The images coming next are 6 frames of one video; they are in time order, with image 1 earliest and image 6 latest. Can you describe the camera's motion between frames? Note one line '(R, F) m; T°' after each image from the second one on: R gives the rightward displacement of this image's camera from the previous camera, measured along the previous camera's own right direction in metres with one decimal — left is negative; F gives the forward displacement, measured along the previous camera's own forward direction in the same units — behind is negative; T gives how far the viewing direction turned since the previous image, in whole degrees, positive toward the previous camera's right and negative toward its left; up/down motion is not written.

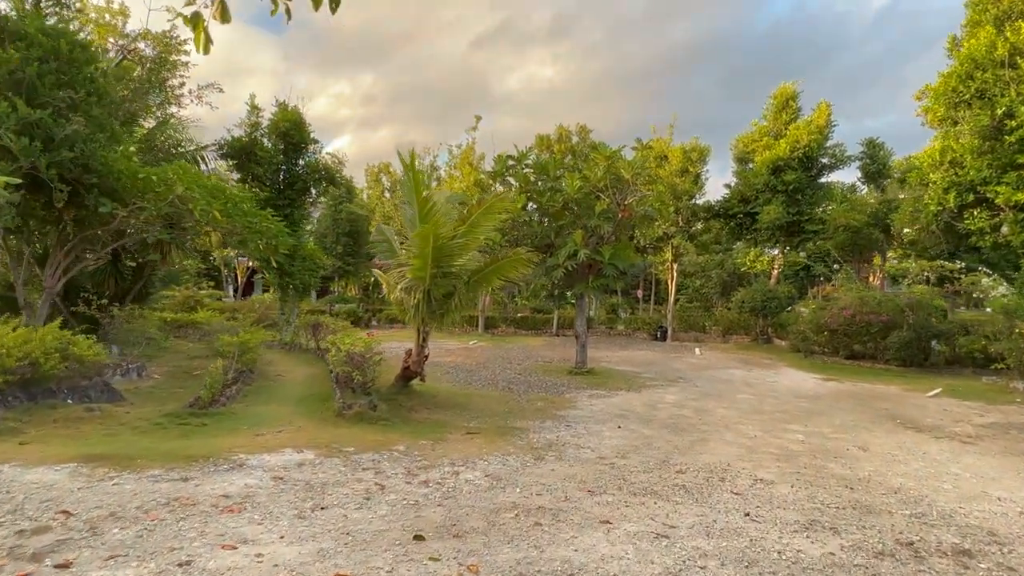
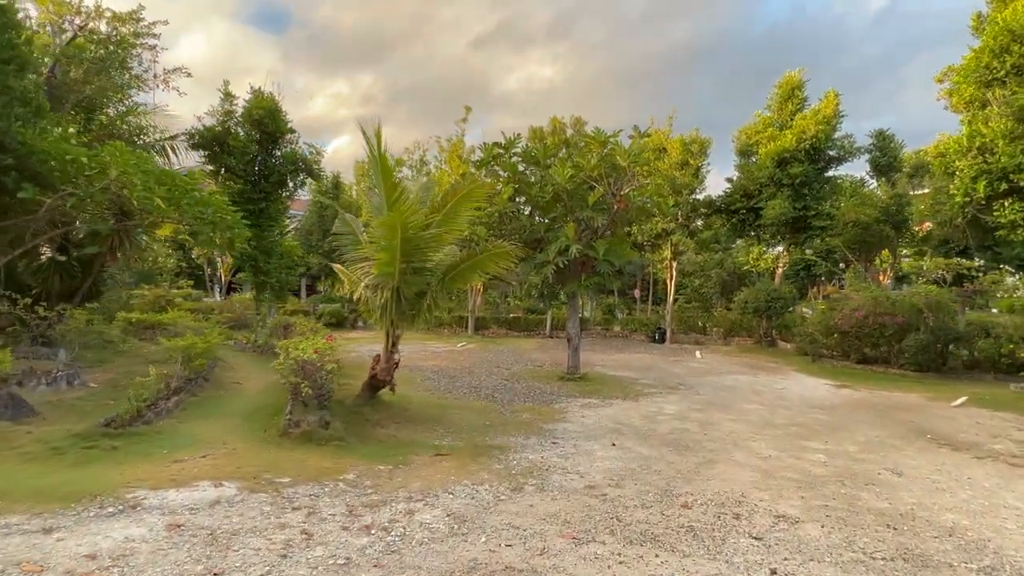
(+0.2, +0.9) m; 0°
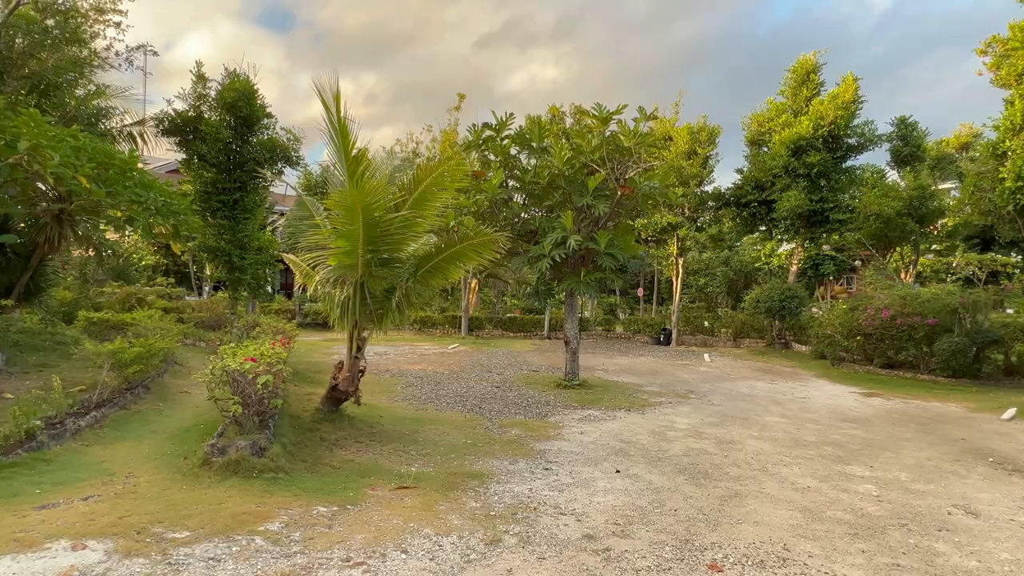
(+0.1, +1.0) m; 0°
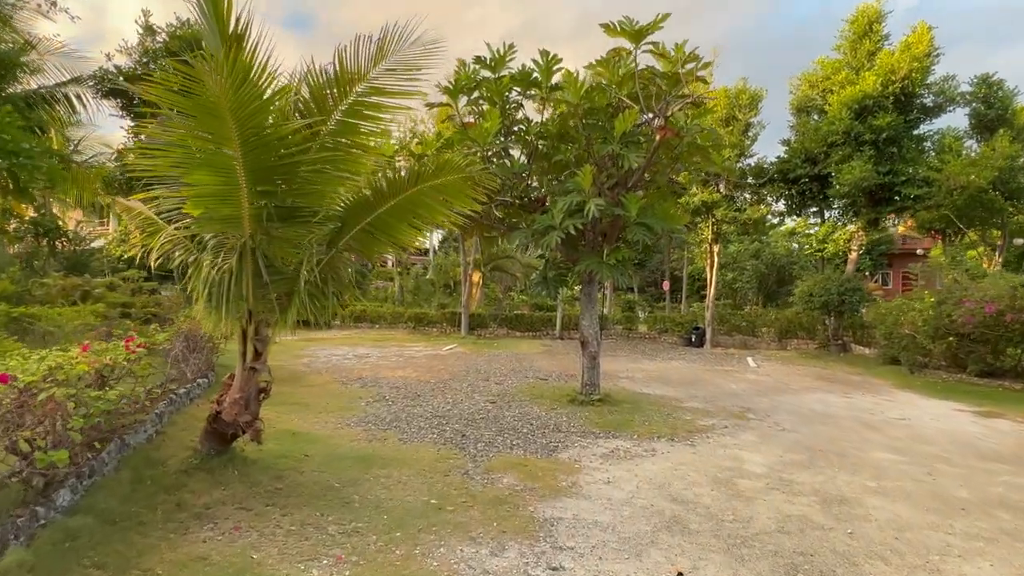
(+0.2, +2.2) m; -1°
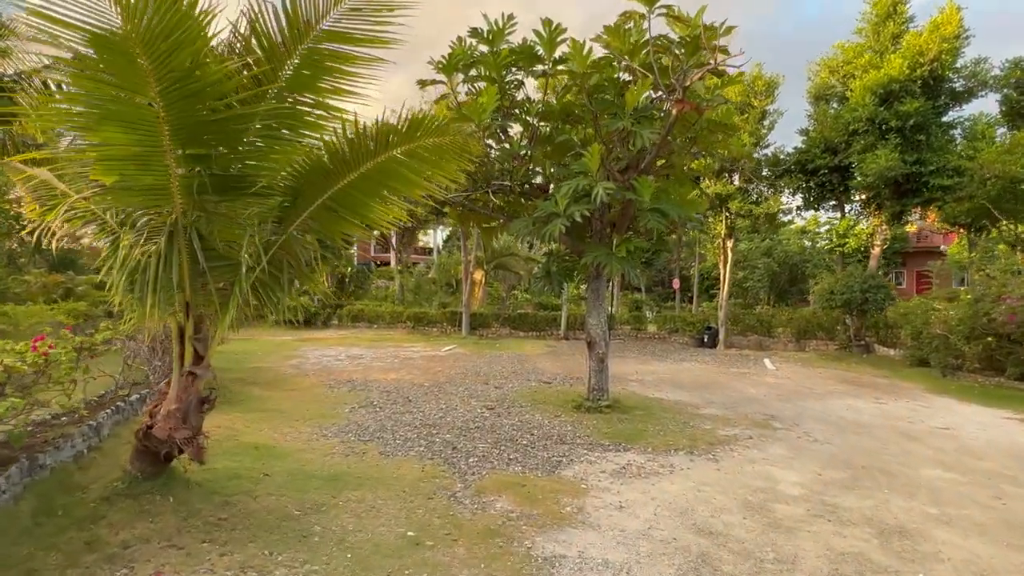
(+0.1, +0.6) m; -1°
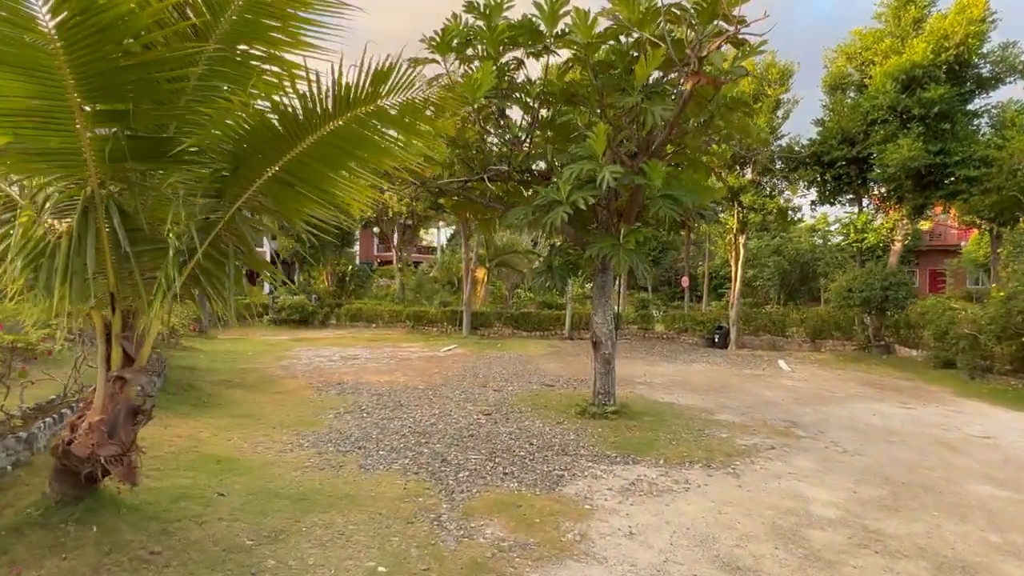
(+0.1, +0.5) m; -1°
